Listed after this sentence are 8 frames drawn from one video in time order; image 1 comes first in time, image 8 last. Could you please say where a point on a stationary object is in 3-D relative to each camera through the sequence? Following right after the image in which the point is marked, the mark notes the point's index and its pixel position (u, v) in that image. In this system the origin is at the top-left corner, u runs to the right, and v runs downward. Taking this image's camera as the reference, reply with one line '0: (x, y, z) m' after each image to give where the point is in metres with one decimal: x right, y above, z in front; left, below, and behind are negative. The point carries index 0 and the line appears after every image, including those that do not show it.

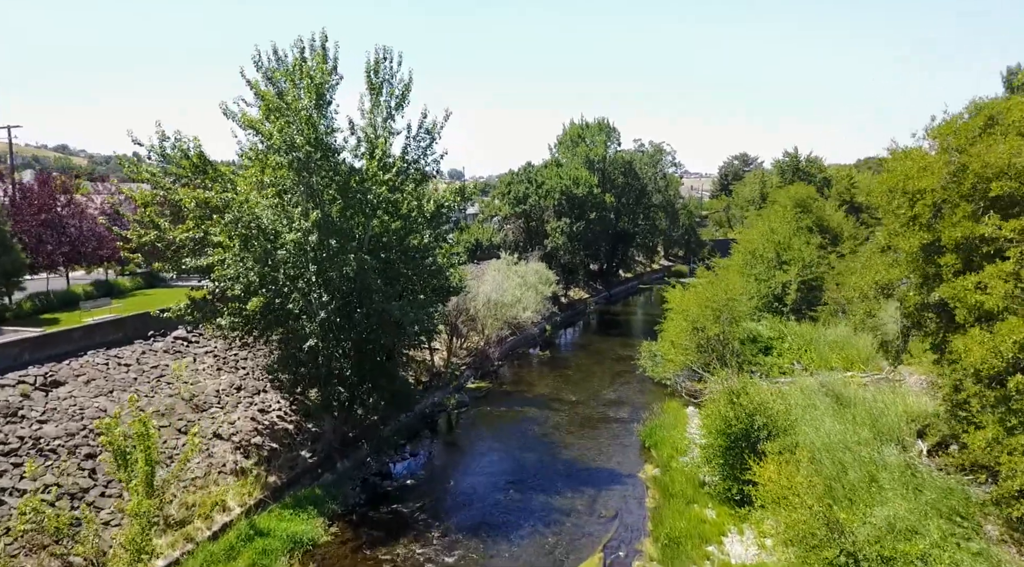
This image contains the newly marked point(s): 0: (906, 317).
0: (+9.1, -0.8, +19.1) m
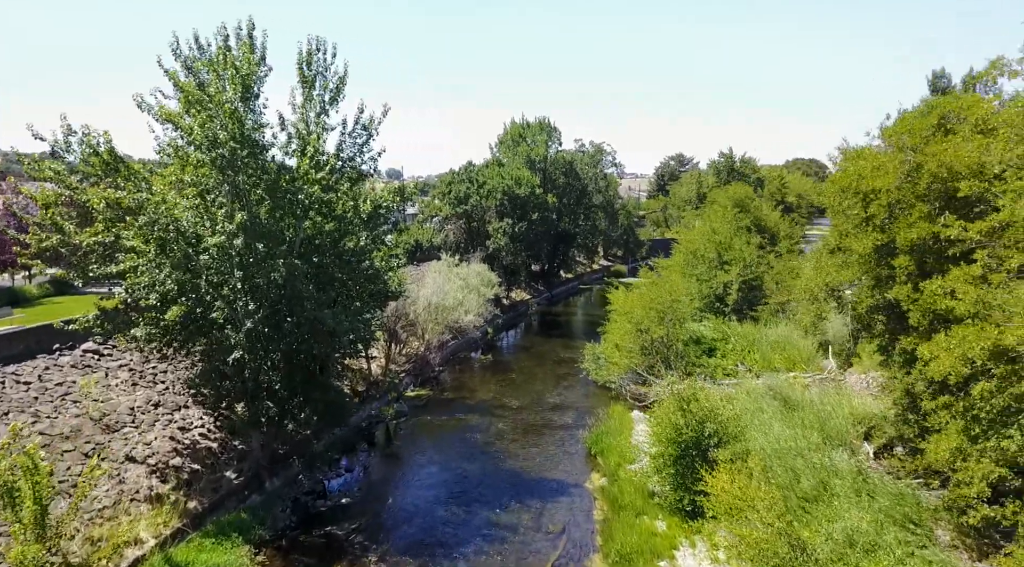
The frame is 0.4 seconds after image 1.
0: (+7.8, -0.9, +18.8) m
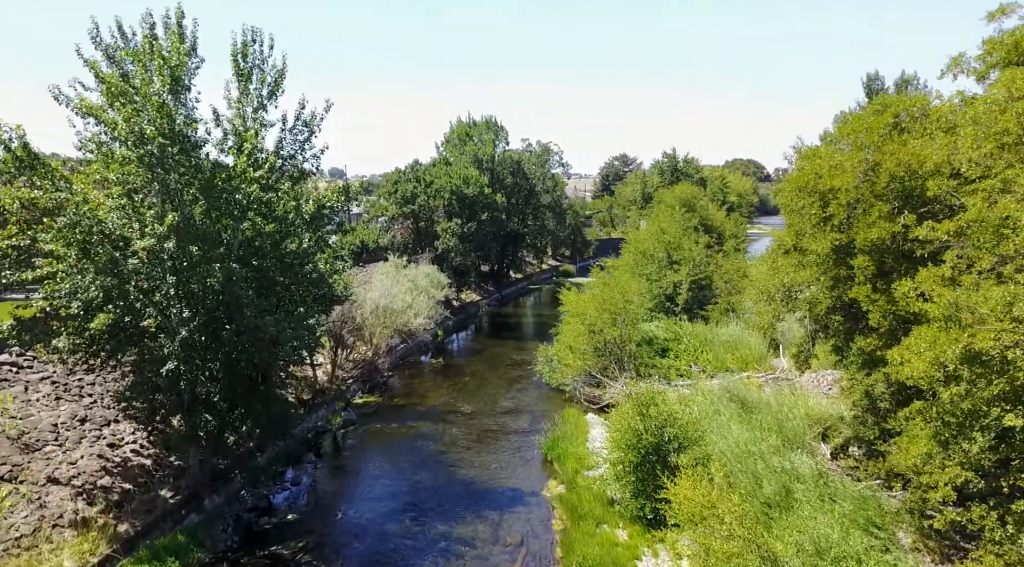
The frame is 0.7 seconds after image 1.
0: (+6.8, -0.8, +18.5) m
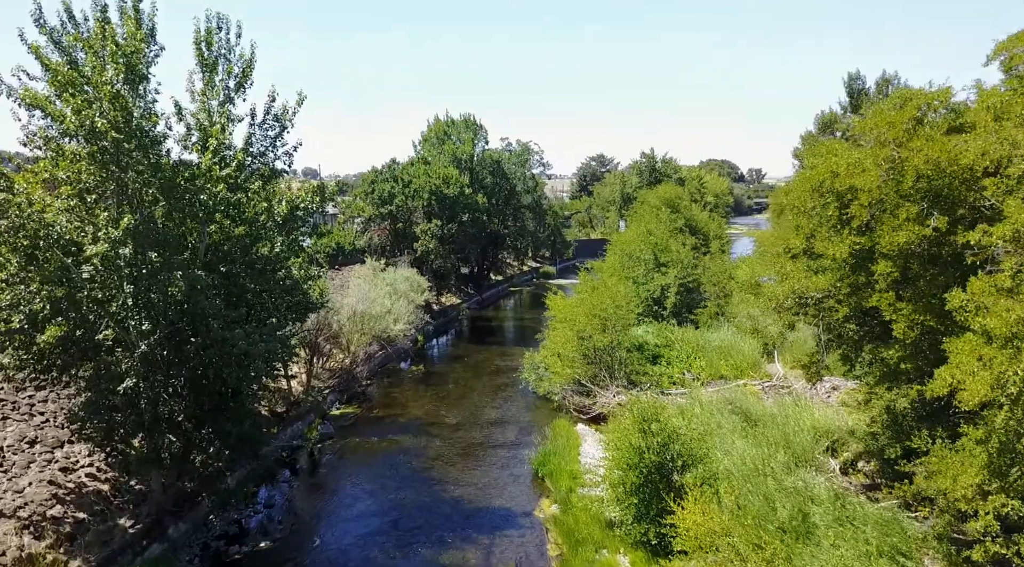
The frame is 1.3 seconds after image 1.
0: (+6.6, -1.0, +17.4) m
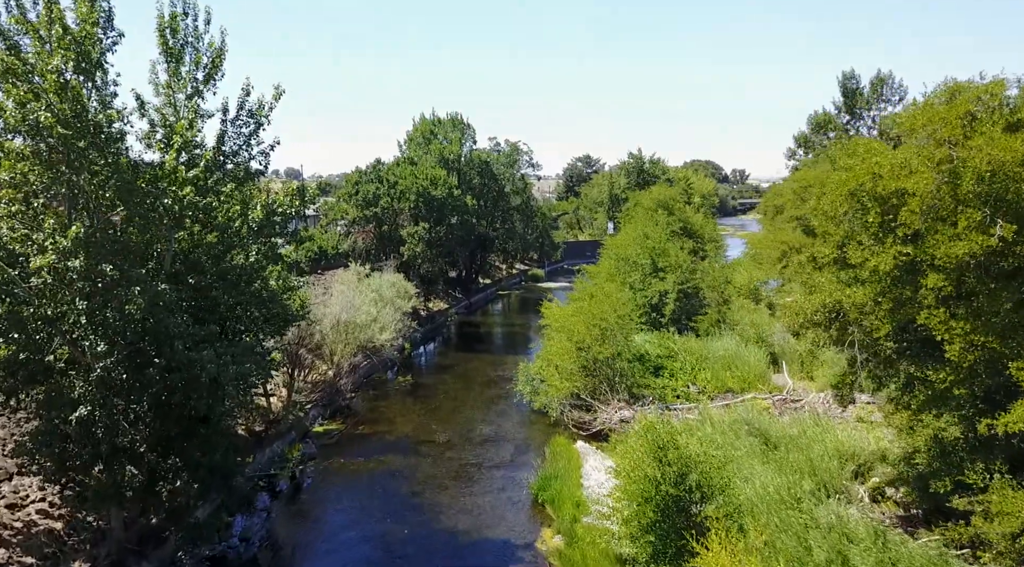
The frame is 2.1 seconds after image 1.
0: (+6.6, -1.2, +15.8) m
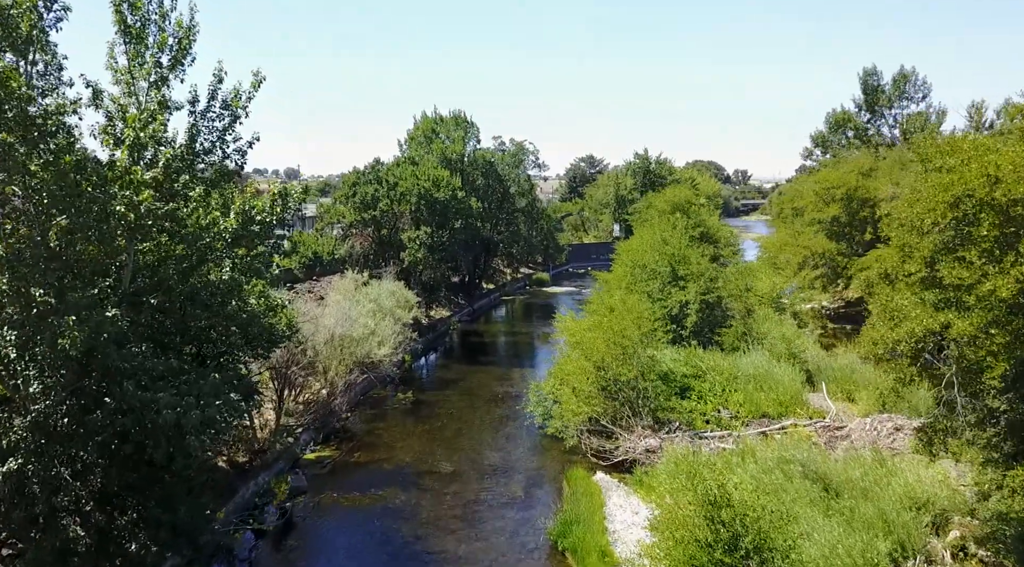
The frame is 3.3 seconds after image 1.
0: (+6.9, -1.6, +13.2) m
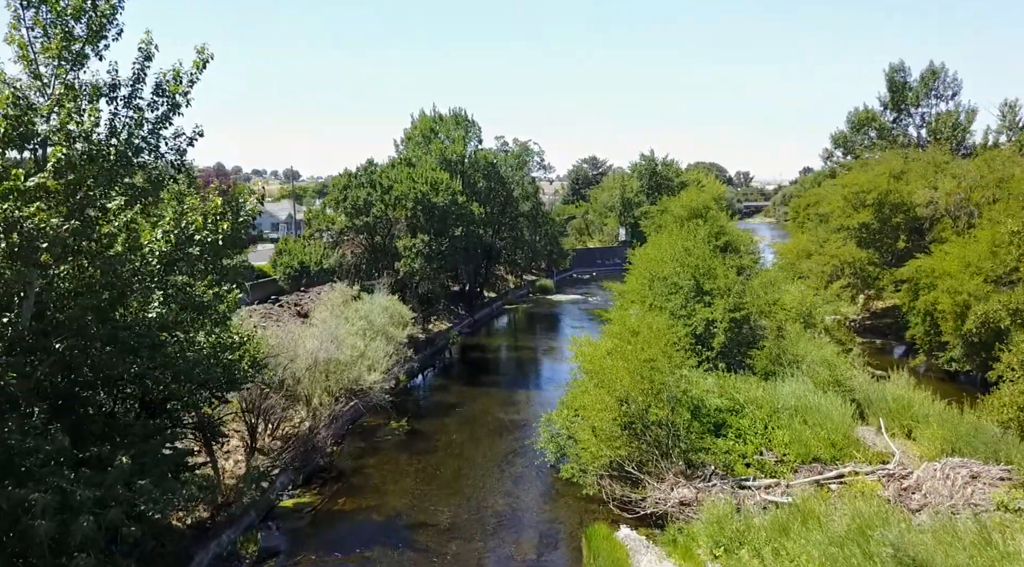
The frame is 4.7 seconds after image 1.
0: (+7.2, -2.1, +9.8) m
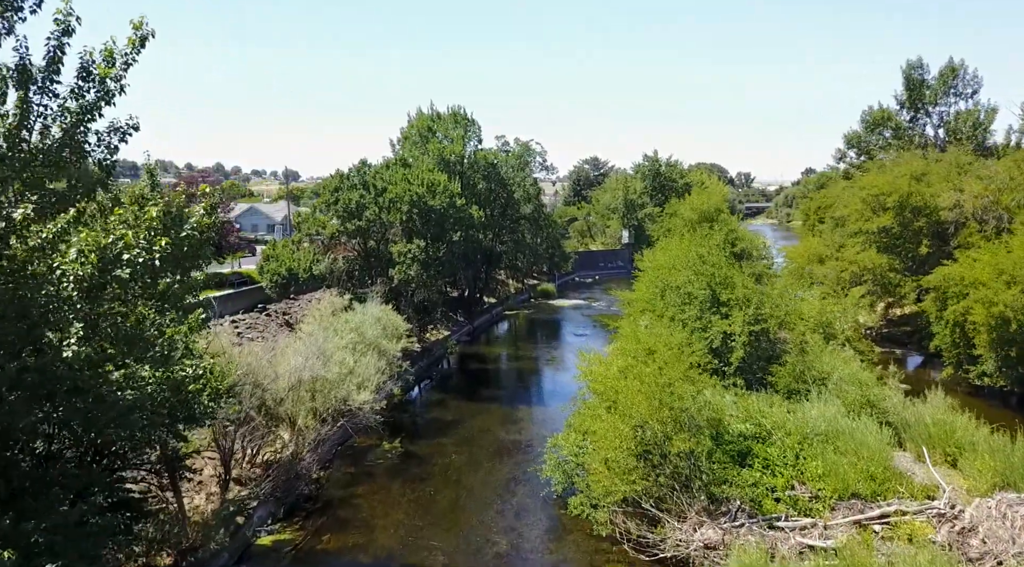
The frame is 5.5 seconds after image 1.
0: (+7.3, -2.5, +7.6) m
